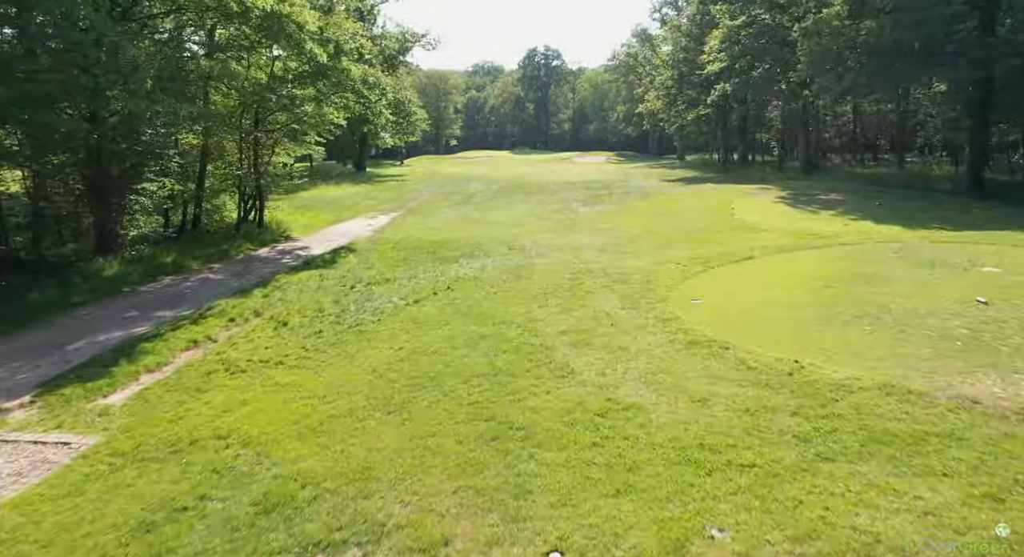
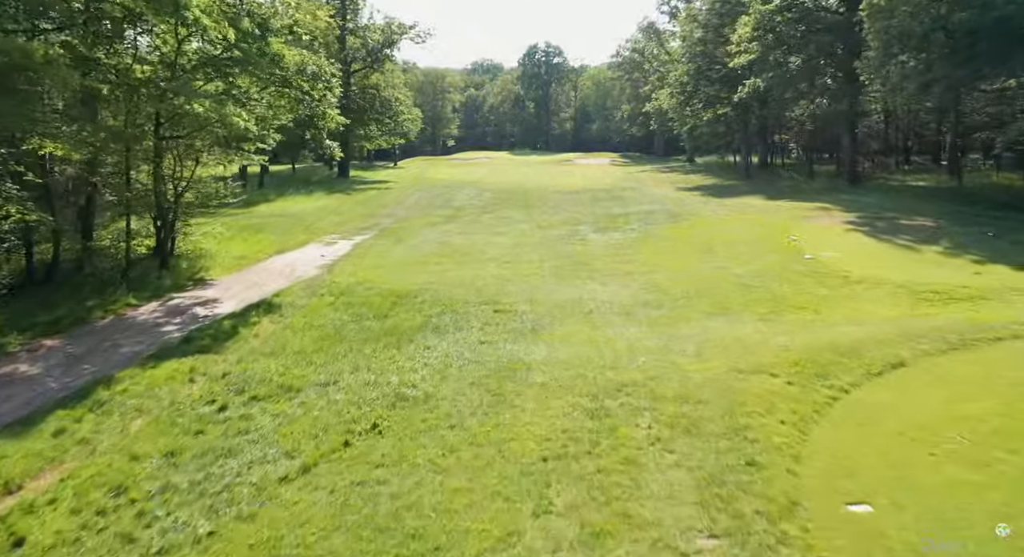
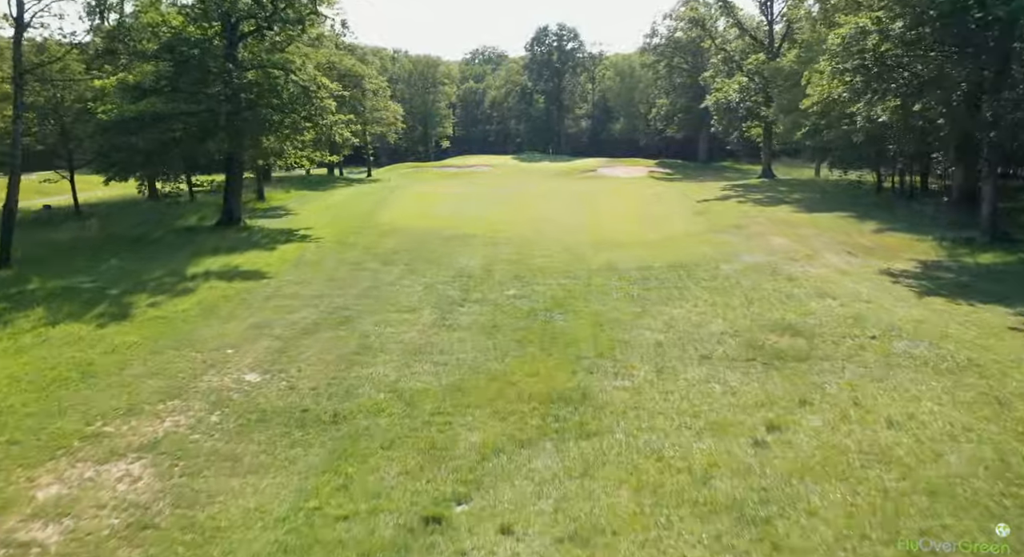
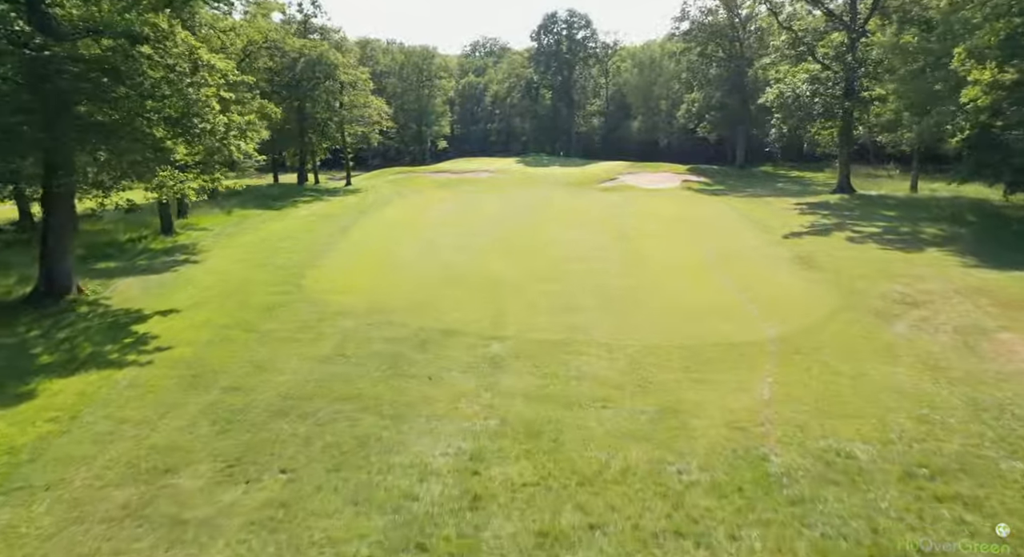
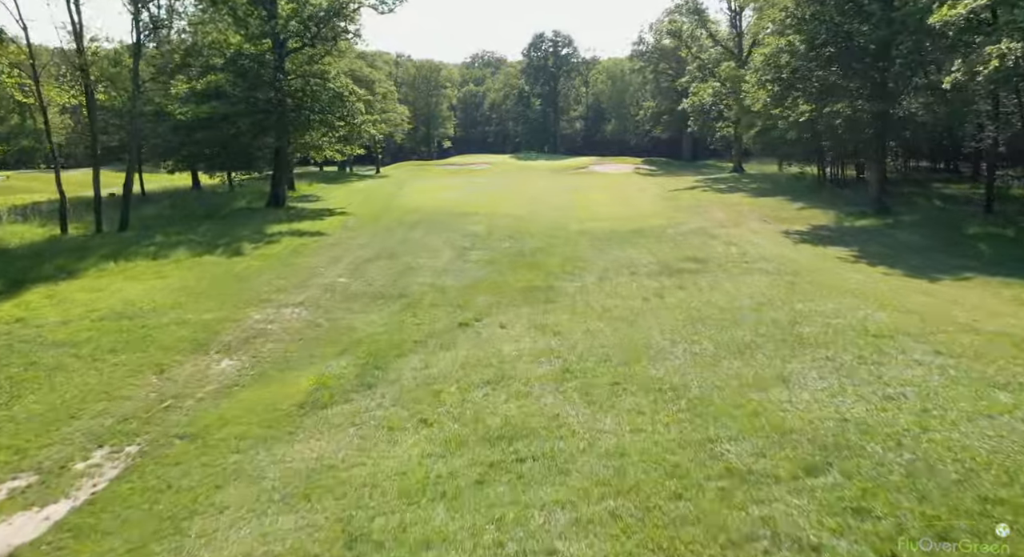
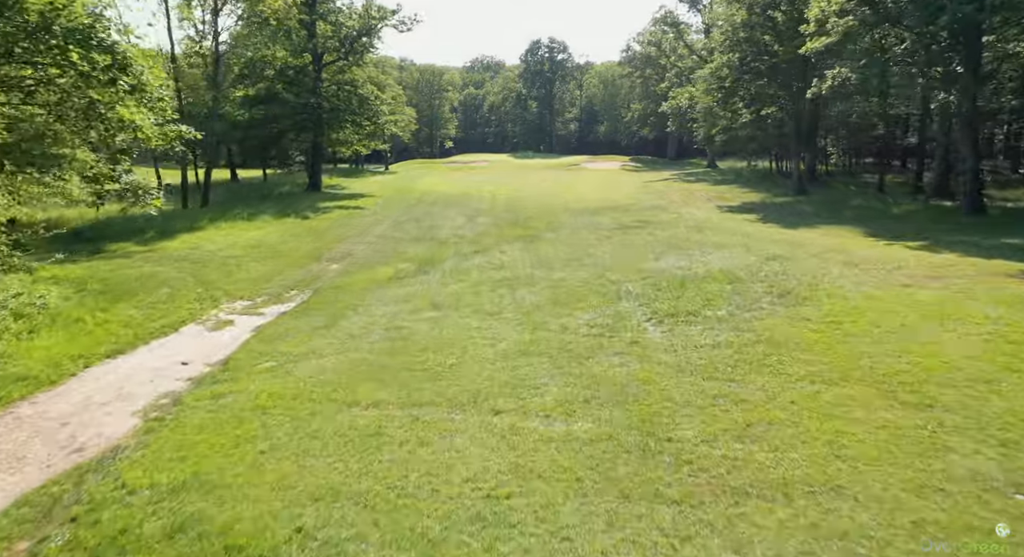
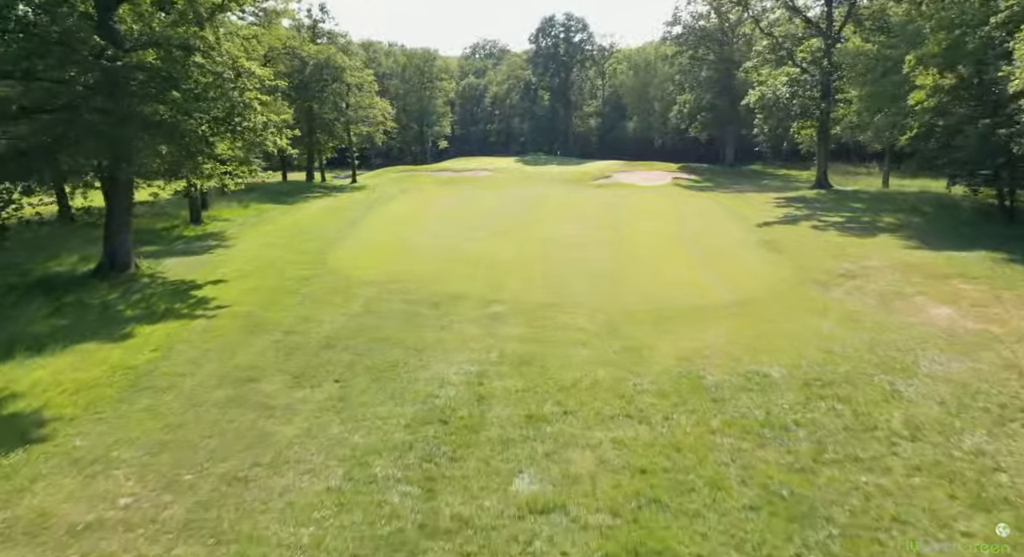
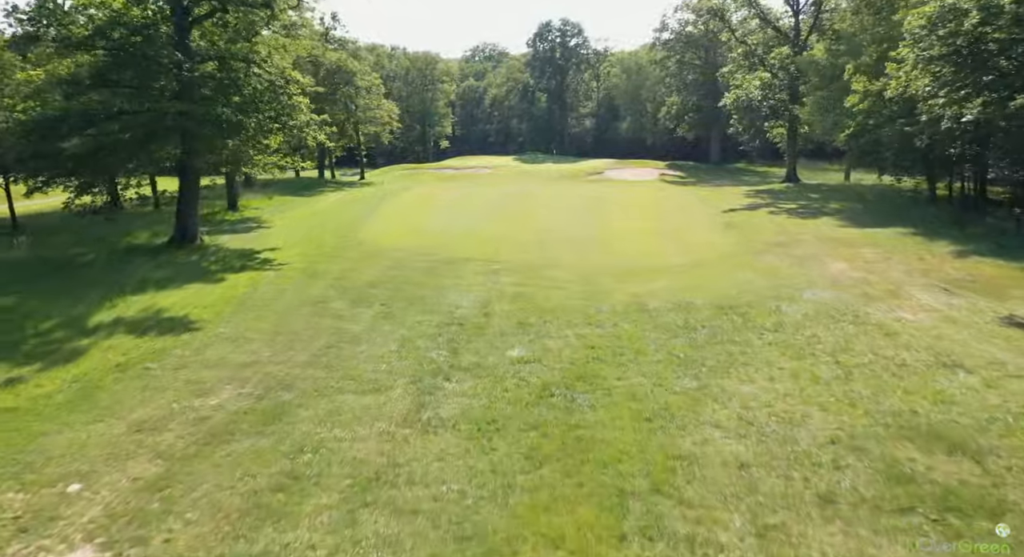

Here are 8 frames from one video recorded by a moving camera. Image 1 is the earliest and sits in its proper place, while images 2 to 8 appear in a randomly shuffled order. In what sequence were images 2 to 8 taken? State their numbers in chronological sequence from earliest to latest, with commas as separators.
2, 6, 5, 3, 8, 7, 4
